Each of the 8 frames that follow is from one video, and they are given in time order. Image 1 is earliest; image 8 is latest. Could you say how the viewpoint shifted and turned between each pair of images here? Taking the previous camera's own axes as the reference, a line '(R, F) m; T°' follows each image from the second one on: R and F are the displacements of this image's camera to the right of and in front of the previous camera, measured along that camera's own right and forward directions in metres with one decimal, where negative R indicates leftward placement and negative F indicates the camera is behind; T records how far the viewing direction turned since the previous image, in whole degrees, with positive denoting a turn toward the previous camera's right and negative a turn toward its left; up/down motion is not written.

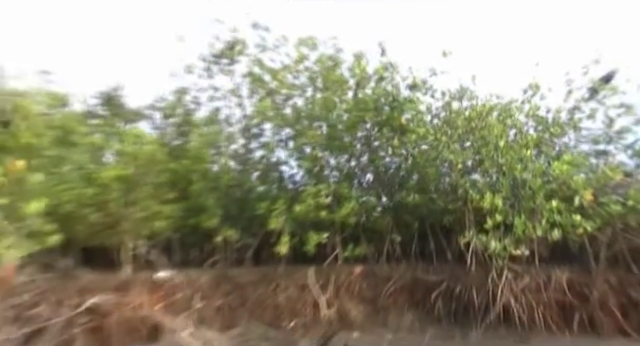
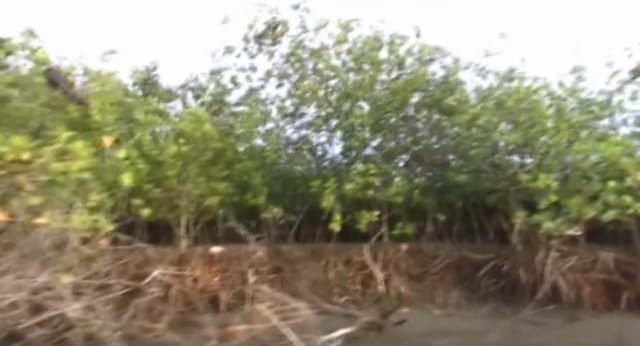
(-0.3, -0.2) m; -2°
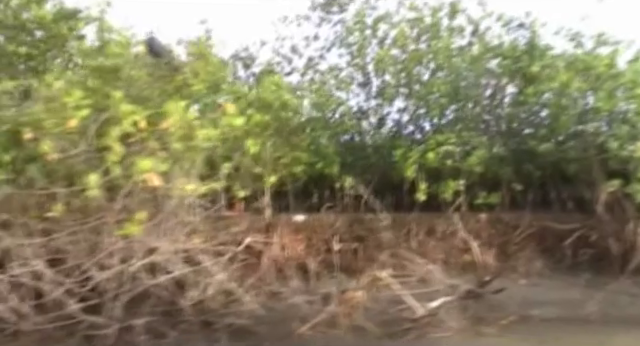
(-0.5, 0.0) m; -4°
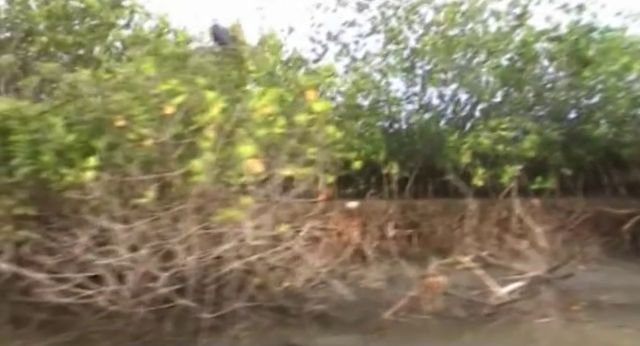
(-0.4, 0.0) m; -2°
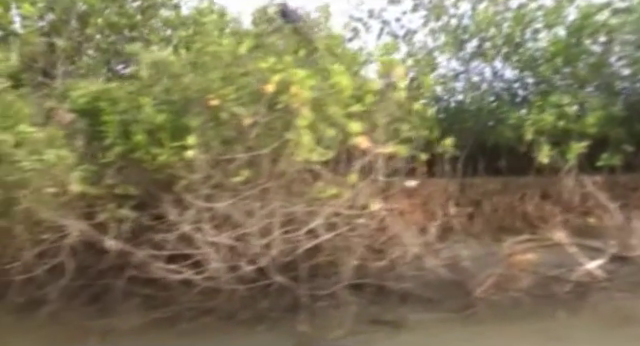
(-0.4, 0.0) m; -3°
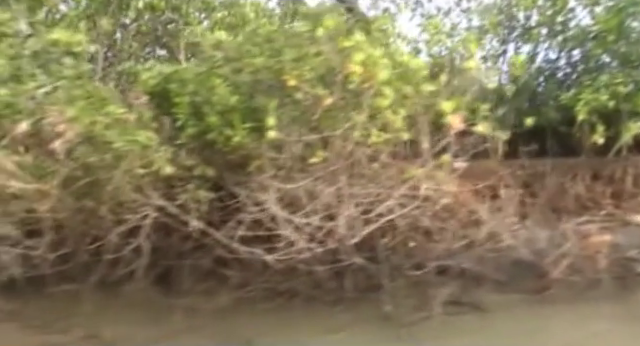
(-0.3, 0.0) m; -2°
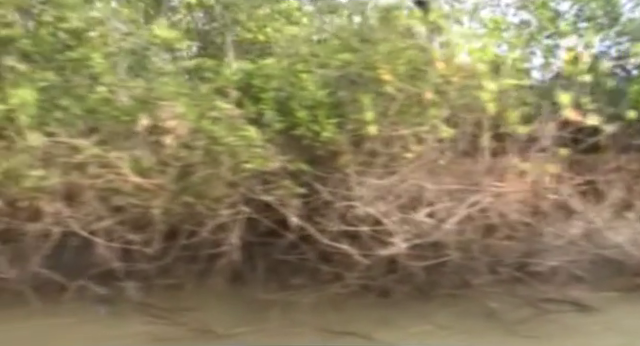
(-0.4, 0.0) m; -2°
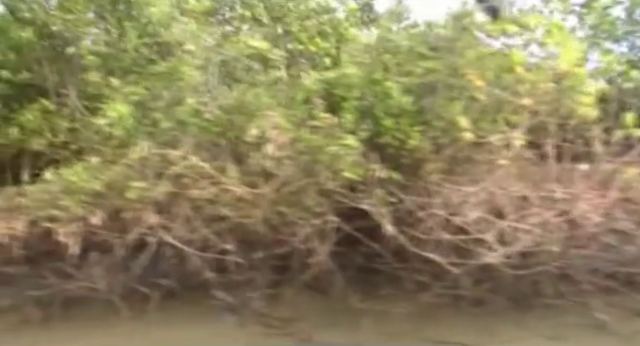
(-0.3, 0.0) m; -3°
